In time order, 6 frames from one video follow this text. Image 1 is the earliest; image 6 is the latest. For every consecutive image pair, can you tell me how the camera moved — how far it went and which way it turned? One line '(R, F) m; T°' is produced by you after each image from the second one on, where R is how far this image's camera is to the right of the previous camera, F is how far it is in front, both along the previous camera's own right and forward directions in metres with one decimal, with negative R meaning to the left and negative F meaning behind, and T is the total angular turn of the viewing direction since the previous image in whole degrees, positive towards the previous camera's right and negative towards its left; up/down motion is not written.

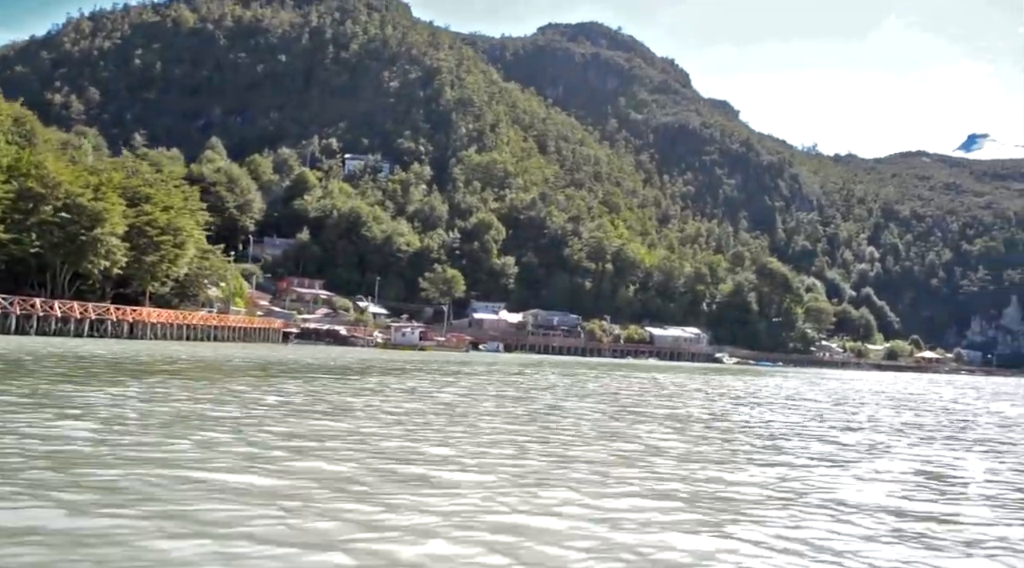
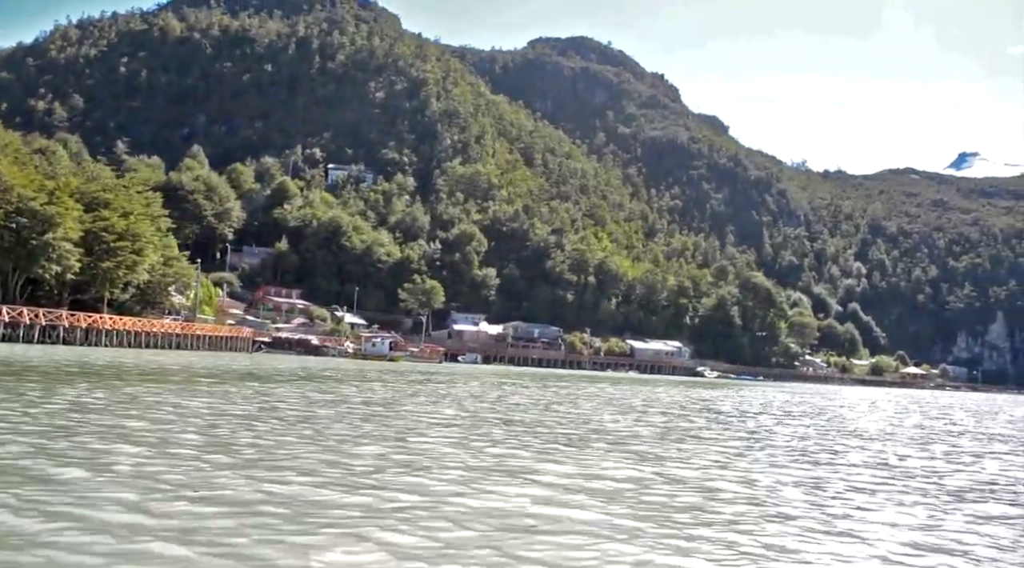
(+1.4, +0.5) m; 0°
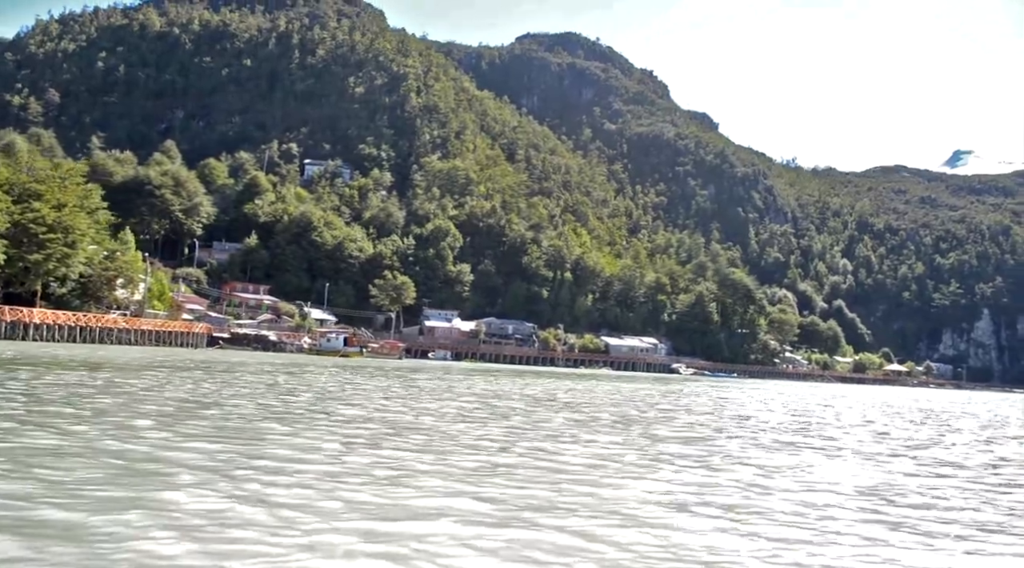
(+2.6, +0.8) m; 0°
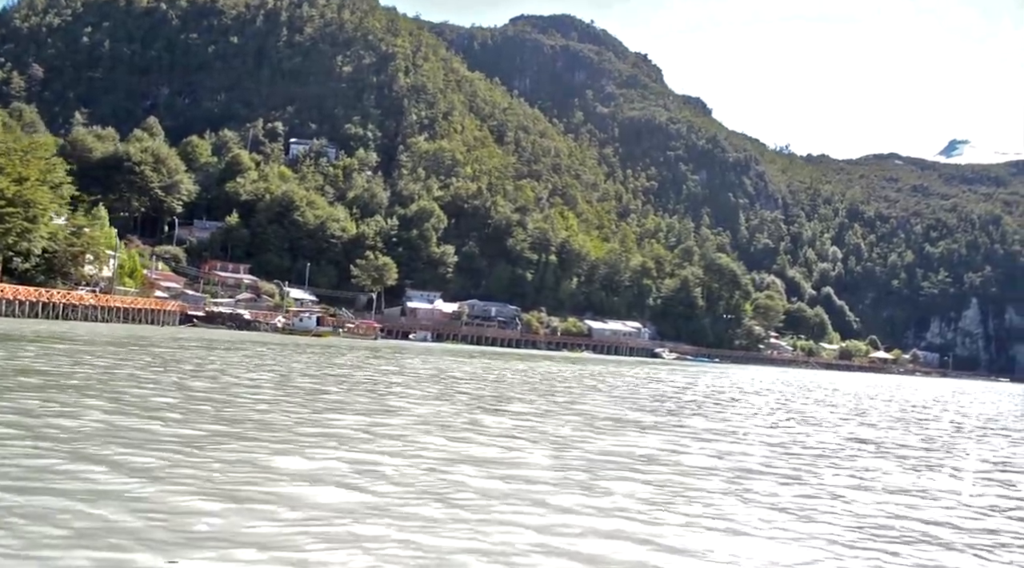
(+1.3, +0.6) m; 0°
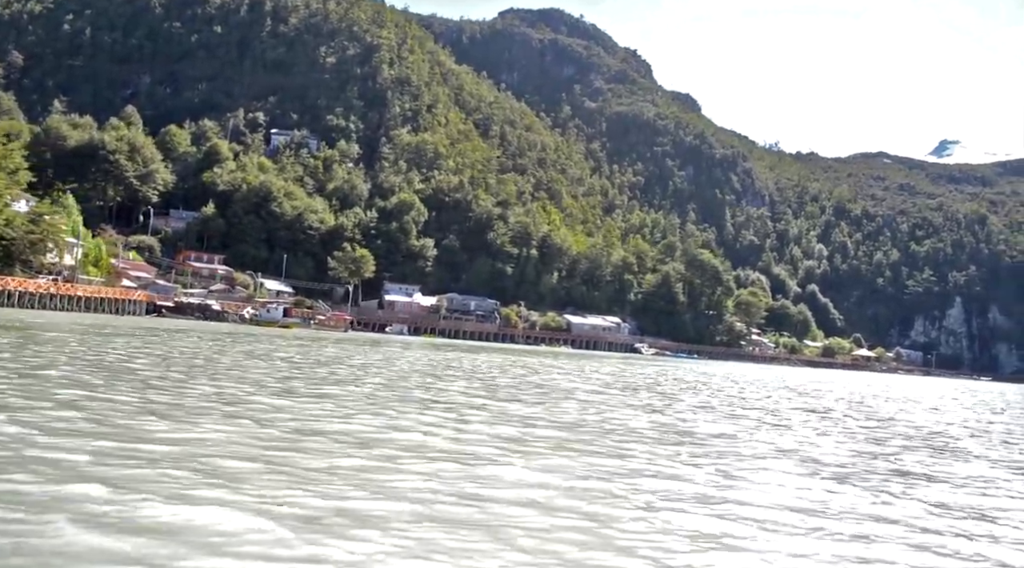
(+1.4, +0.6) m; +1°
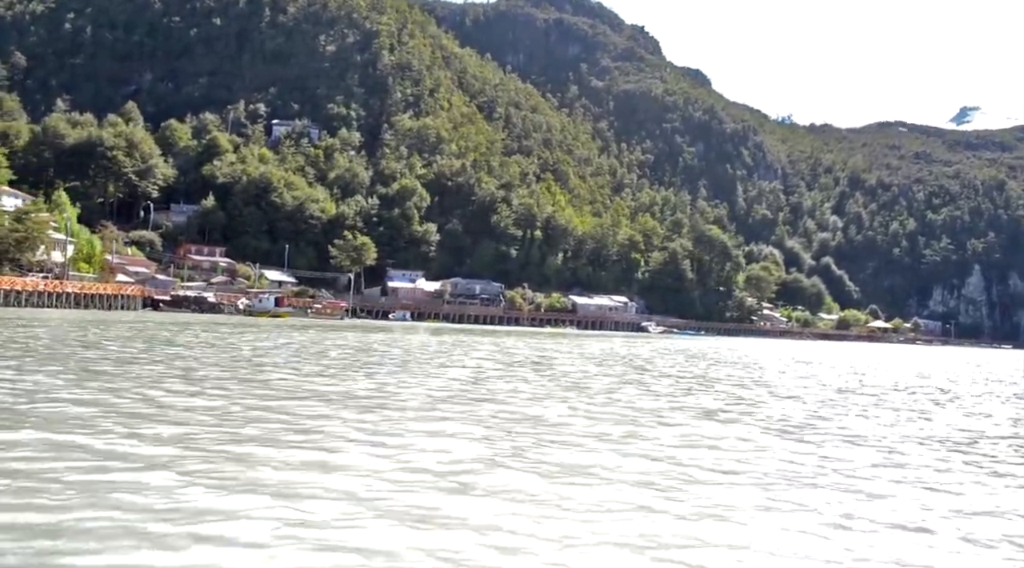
(+1.9, +0.4) m; -1°
